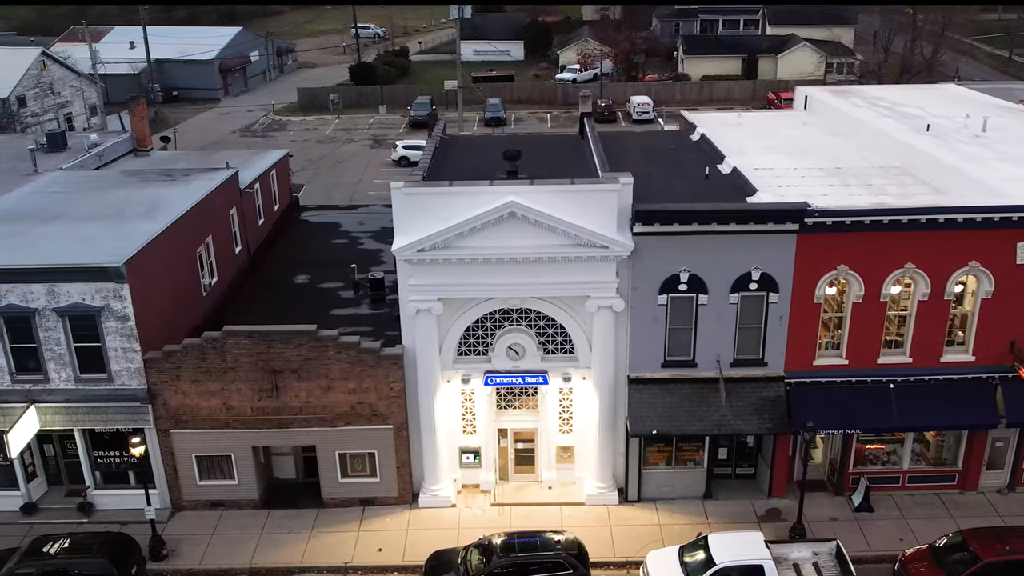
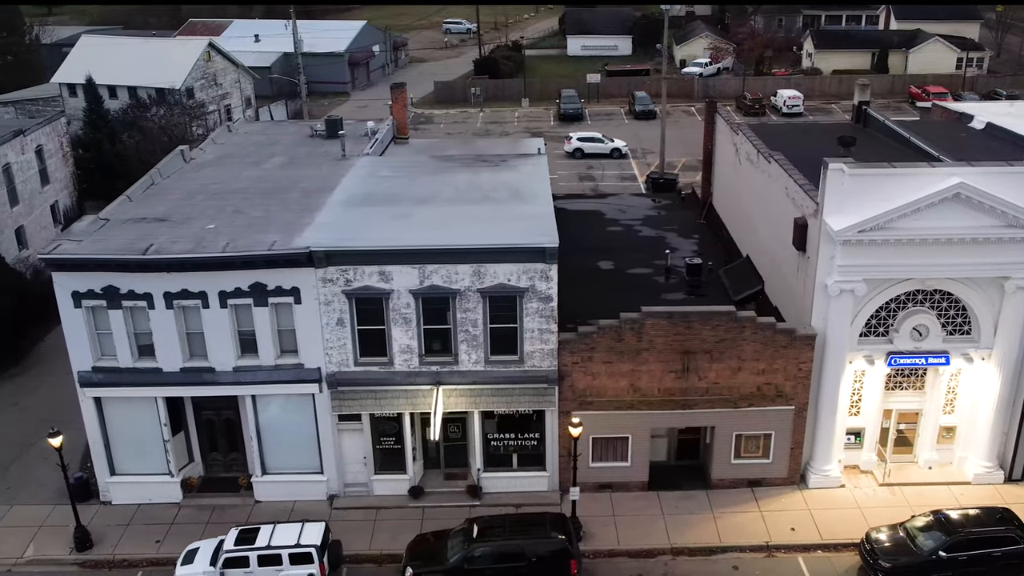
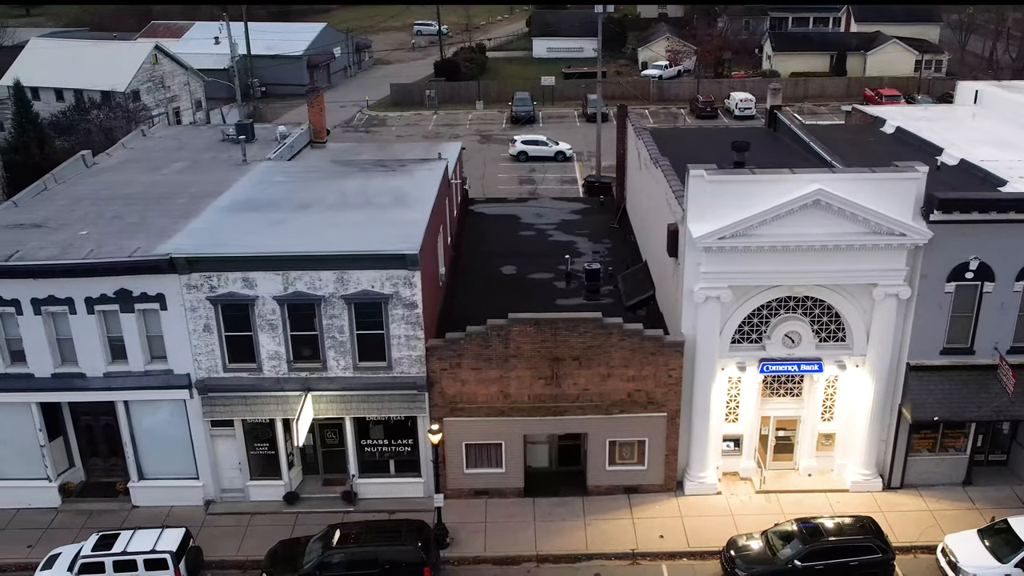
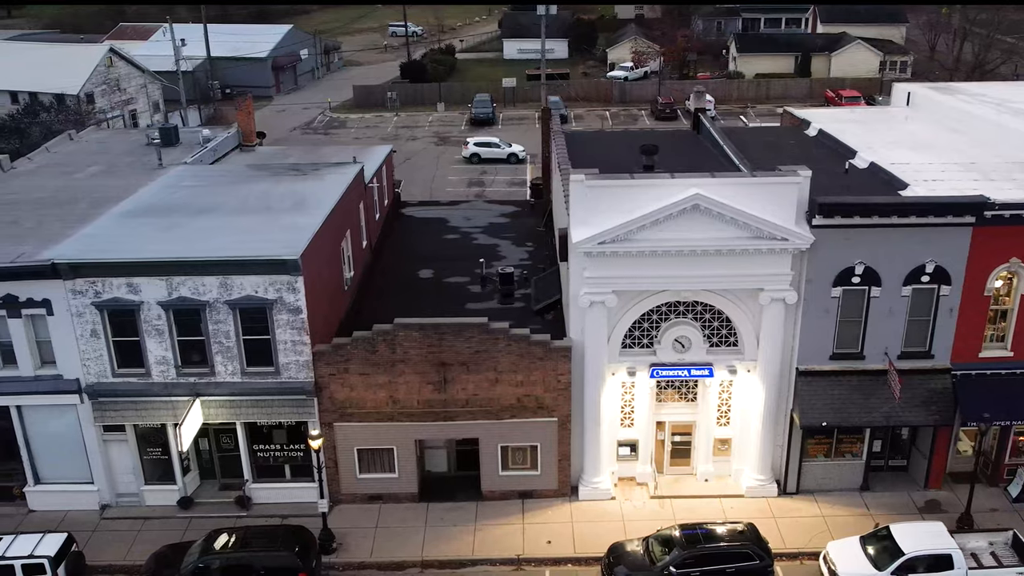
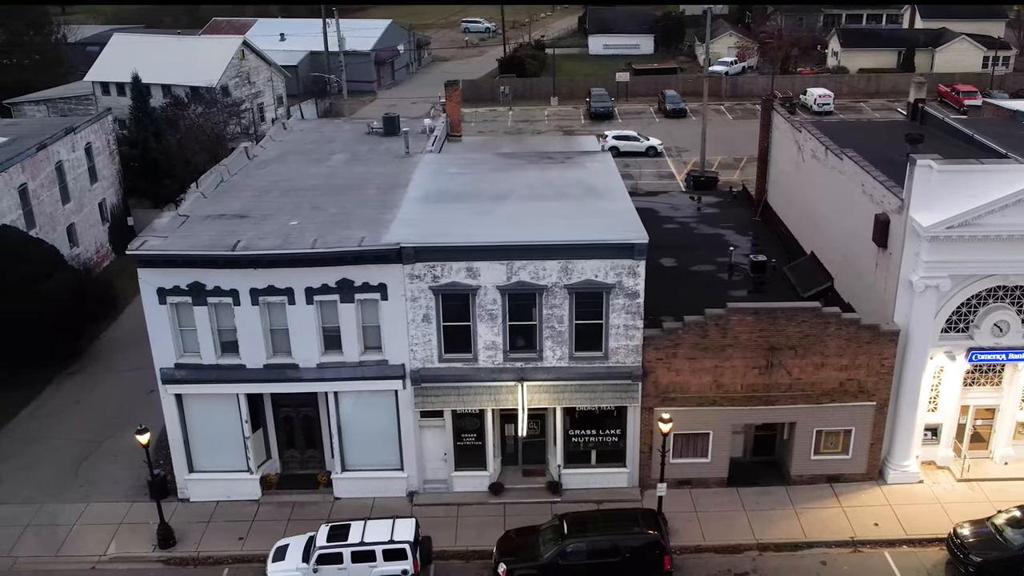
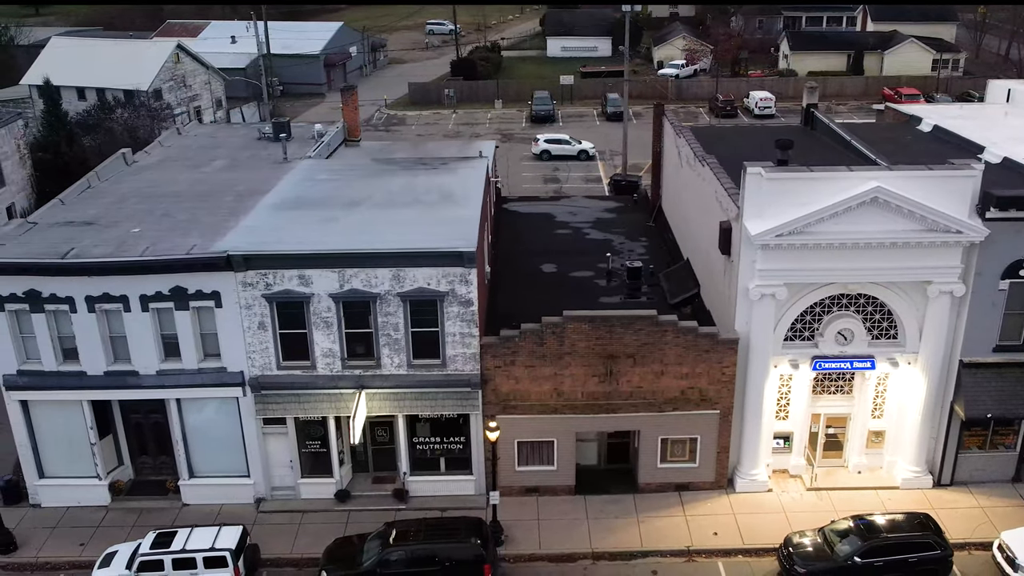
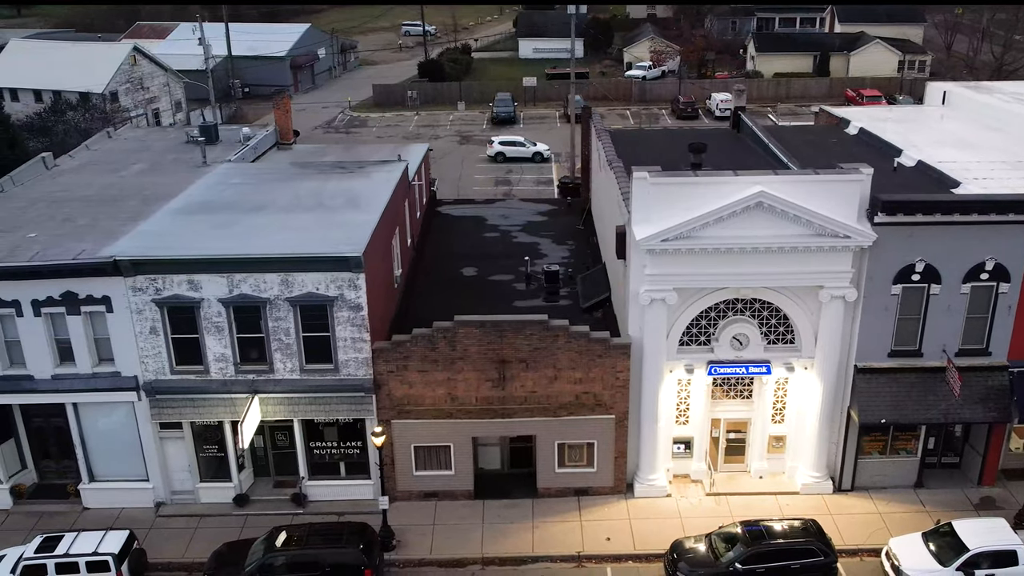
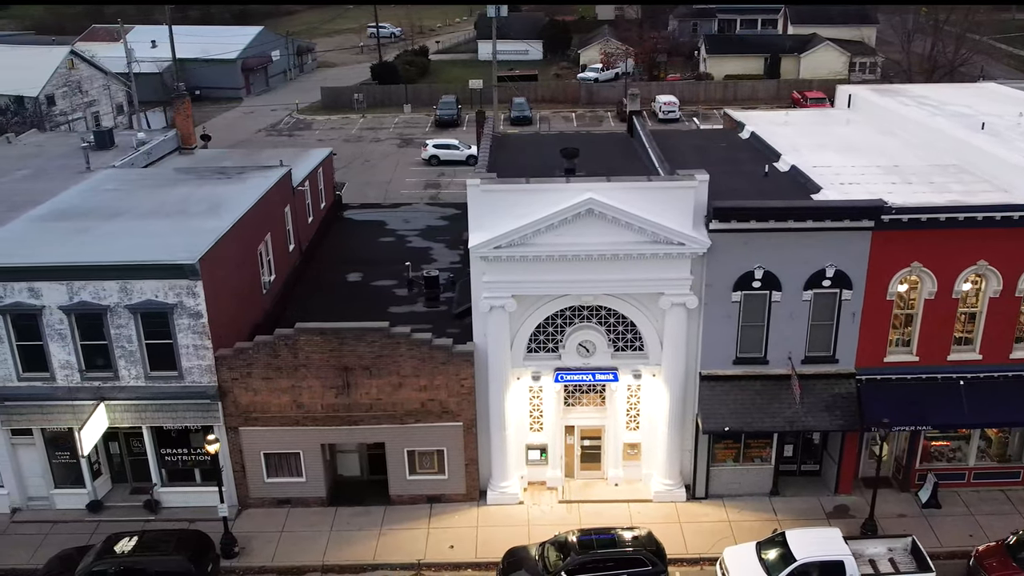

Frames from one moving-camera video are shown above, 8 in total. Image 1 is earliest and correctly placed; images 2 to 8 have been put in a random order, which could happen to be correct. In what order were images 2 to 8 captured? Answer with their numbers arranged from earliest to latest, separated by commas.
8, 4, 7, 3, 6, 2, 5
